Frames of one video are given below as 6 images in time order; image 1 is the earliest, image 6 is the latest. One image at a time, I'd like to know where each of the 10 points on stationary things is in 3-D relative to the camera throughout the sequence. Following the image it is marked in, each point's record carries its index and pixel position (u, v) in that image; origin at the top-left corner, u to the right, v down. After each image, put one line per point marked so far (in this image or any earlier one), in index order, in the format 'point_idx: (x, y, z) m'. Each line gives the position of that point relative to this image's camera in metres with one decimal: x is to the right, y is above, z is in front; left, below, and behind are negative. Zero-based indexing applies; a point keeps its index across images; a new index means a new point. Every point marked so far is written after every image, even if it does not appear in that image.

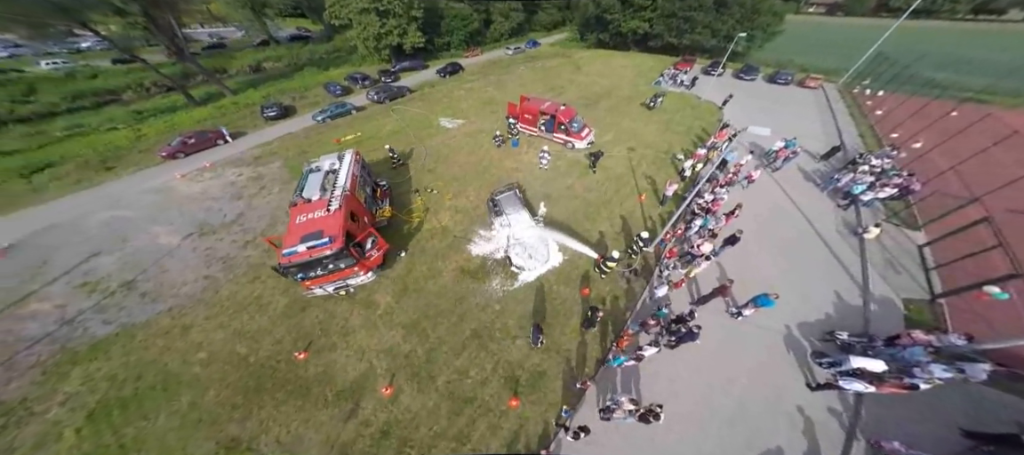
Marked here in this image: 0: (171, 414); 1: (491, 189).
0: (-10.0, -6.1, +8.3) m
1: (-1.0, +2.7, +19.0) m
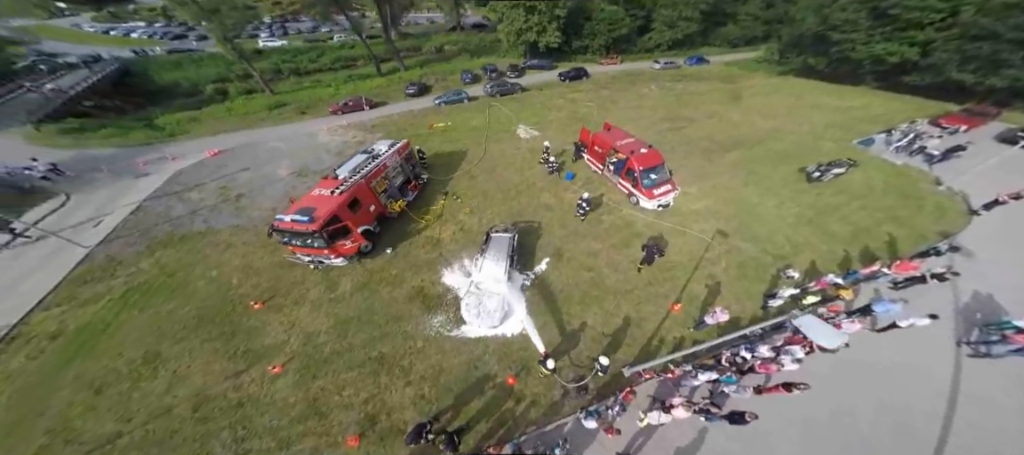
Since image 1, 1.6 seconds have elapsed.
0: (-15.0, -3.7, +11.8) m
1: (0.0, +0.6, +17.1) m
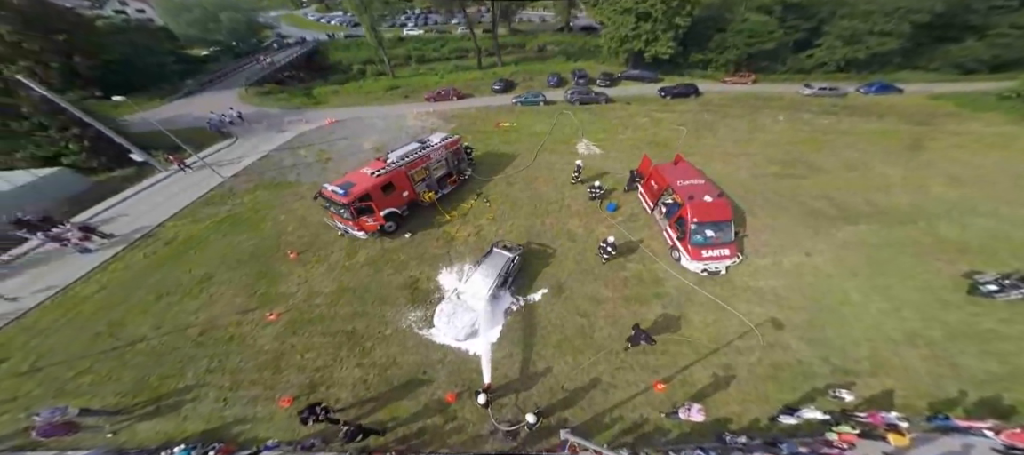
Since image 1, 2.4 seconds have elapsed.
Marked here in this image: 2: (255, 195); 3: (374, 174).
0: (-15.7, -0.7, +15.6) m
1: (+0.8, -0.4, +16.2) m
2: (-17.1, +2.5, +19.2) m
3: (-7.3, +2.9, +15.8) m
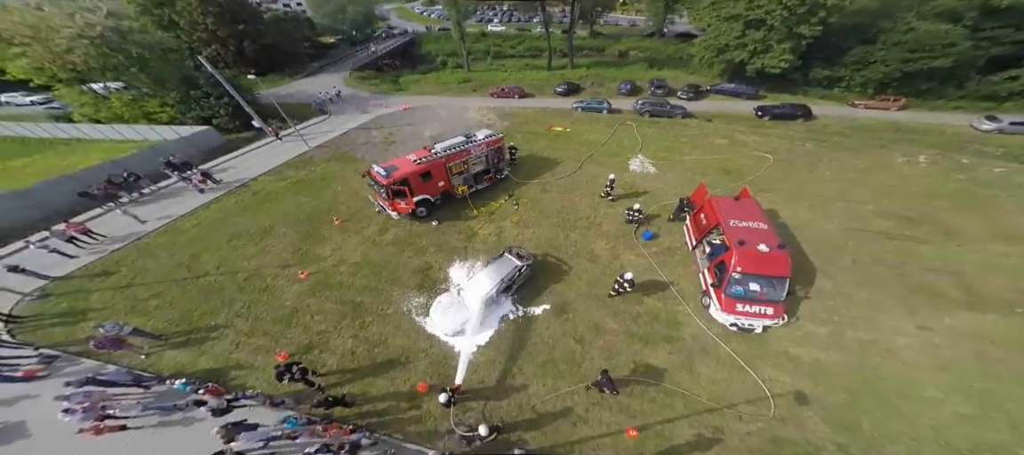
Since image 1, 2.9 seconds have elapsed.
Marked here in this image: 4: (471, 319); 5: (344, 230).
0: (-14.3, +1.8, +18.5) m
1: (+1.7, -1.0, +15.6) m
2: (-14.4, +5.1, +22.3) m
3: (-5.5, +3.8, +16.9) m
4: (-1.8, -4.1, +13.0) m
5: (-9.8, -0.2, +17.1) m
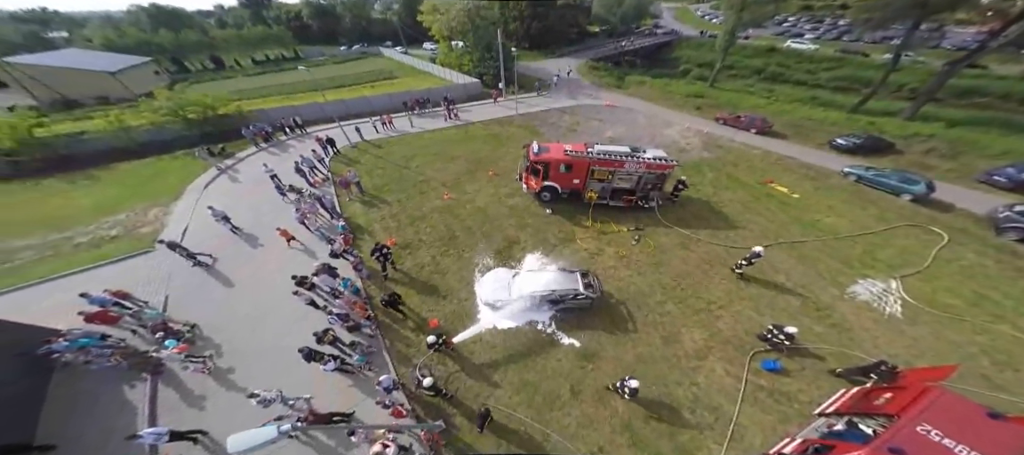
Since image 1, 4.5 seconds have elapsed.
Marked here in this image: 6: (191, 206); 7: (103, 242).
0: (-2.5, +6.7, +23.9) m
1: (+5.1, -3.1, +13.1) m
2: (+1.2, +9.0, +26.4) m
3: (+3.3, +4.4, +17.3) m
4: (-0.2, -3.5, +13.4) m
5: (-1.3, +3.1, +20.5) m
6: (-18.7, +1.3, +16.8) m
7: (-20.8, -0.7, +14.6) m
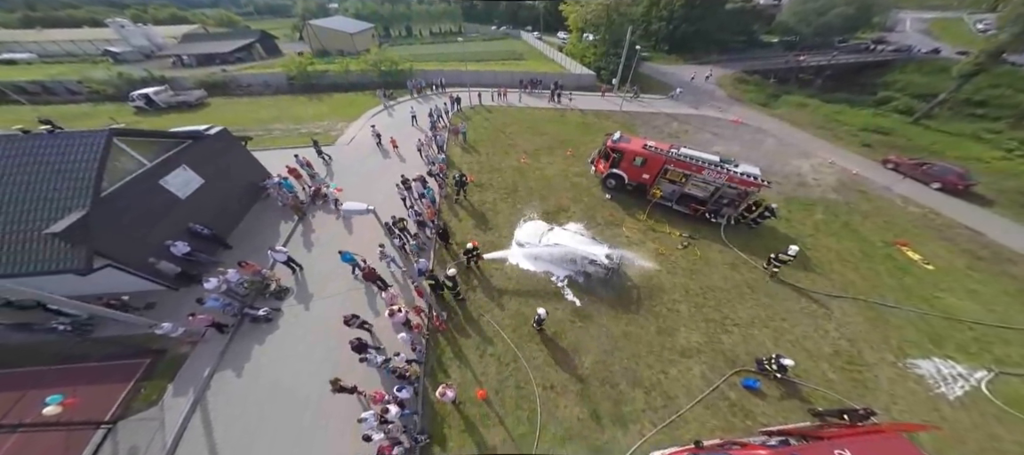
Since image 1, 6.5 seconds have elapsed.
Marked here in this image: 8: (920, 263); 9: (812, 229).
0: (+5.8, +8.4, +25.5) m
1: (+6.3, -2.8, +13.6) m
2: (+10.6, +9.4, +26.6) m
3: (+8.3, +4.6, +17.7) m
4: (+1.5, -1.7, +15.6) m
5: (+4.7, +4.7, +22.2) m
6: (-12.6, +8.5, +24.3) m
7: (-15.8, +7.3, +23.0) m
8: (+19.3, -2.0, +13.4) m
9: (+16.2, -0.1, +15.6) m
